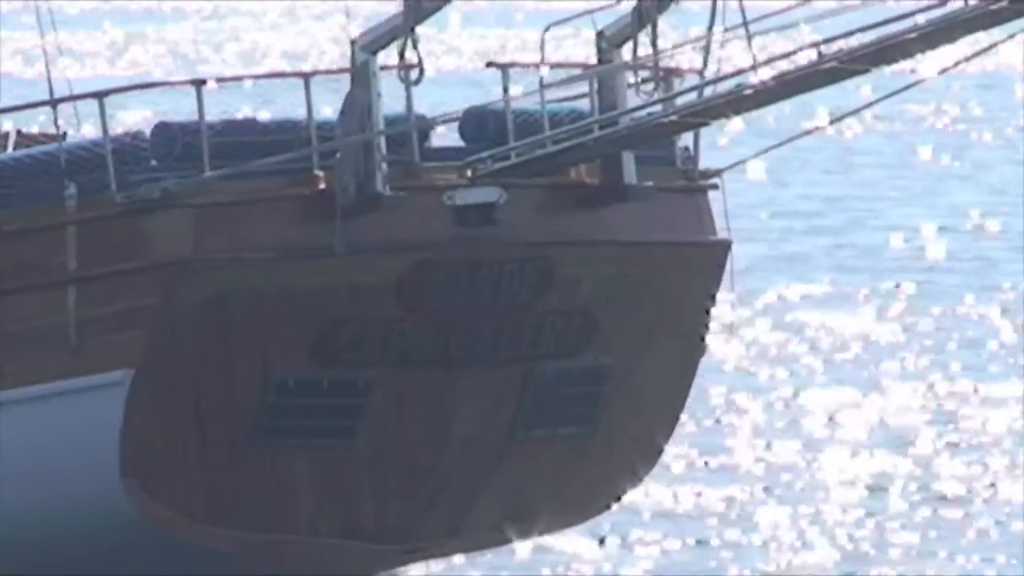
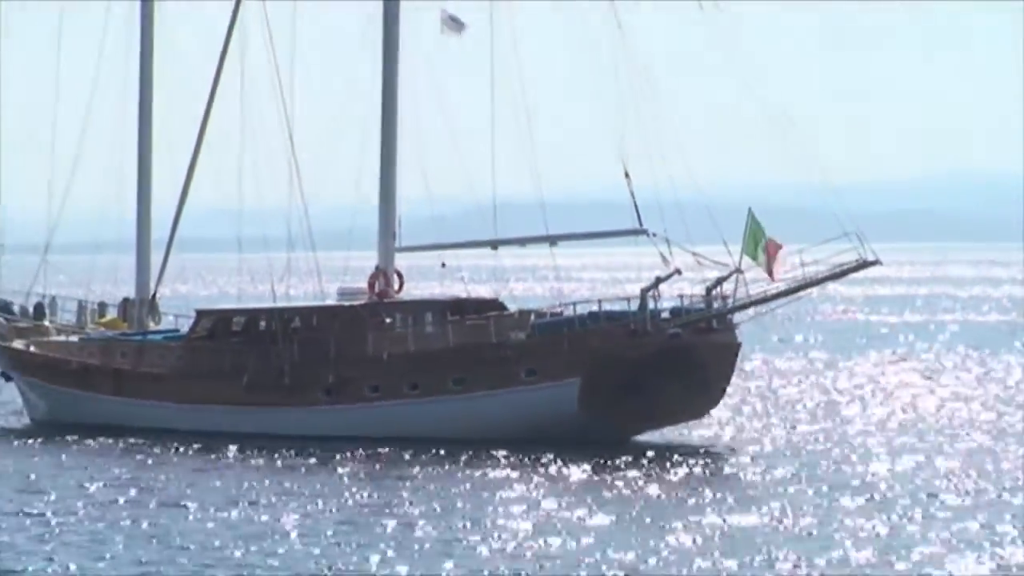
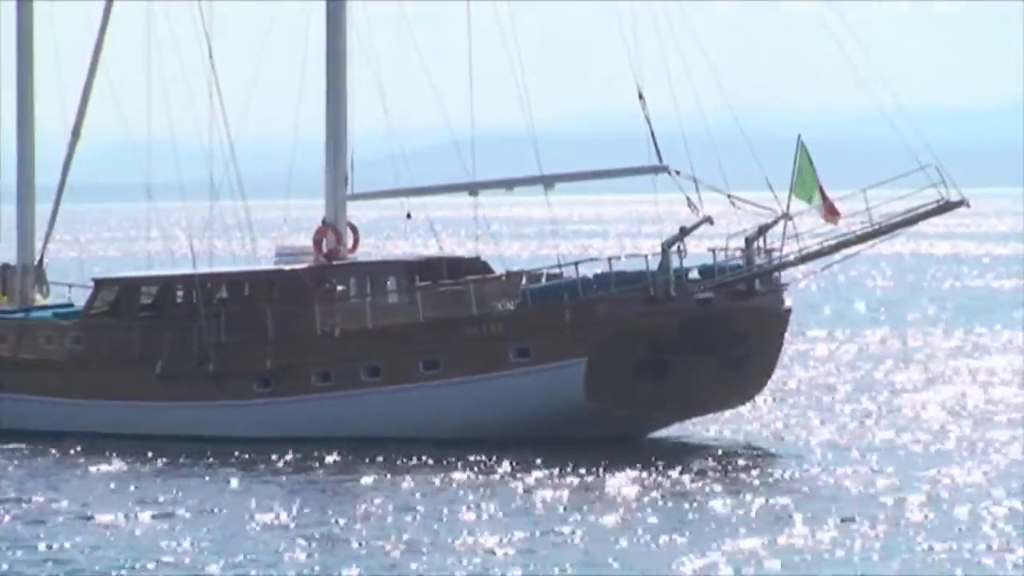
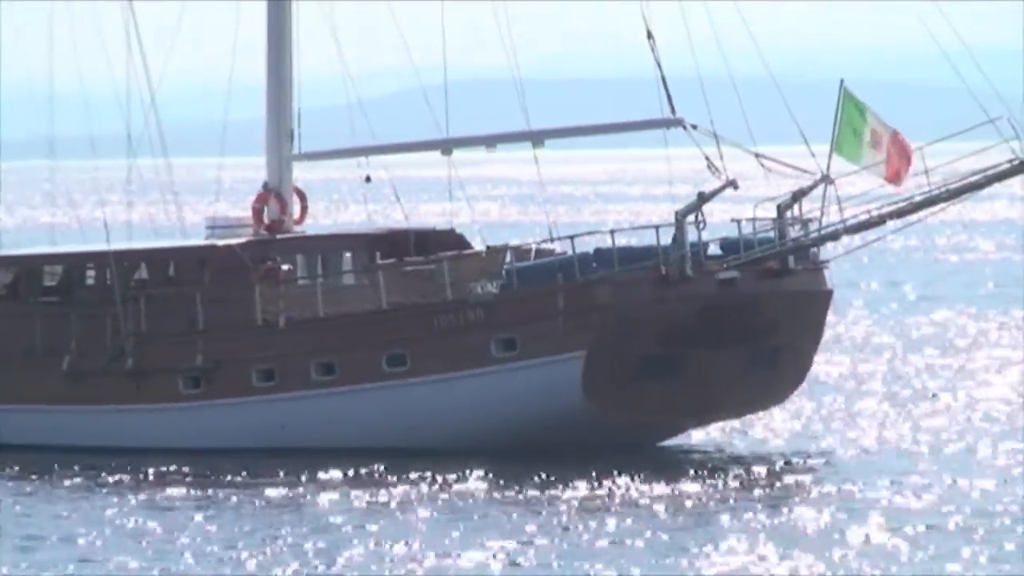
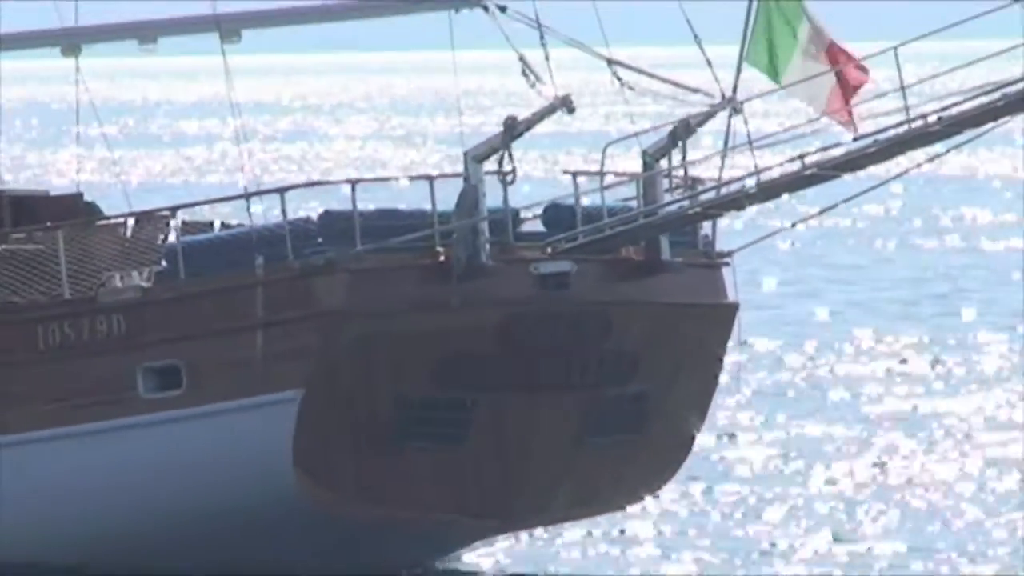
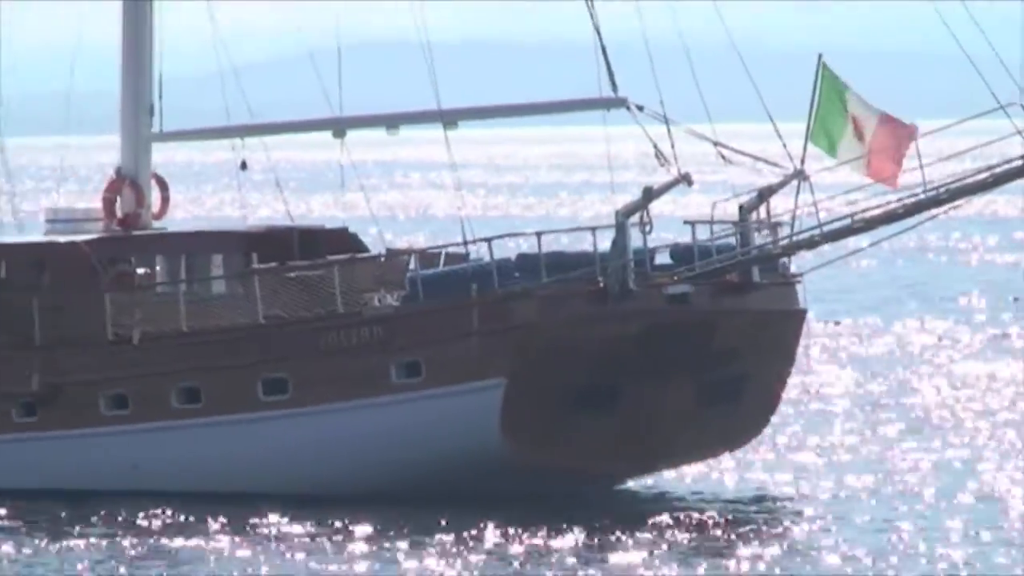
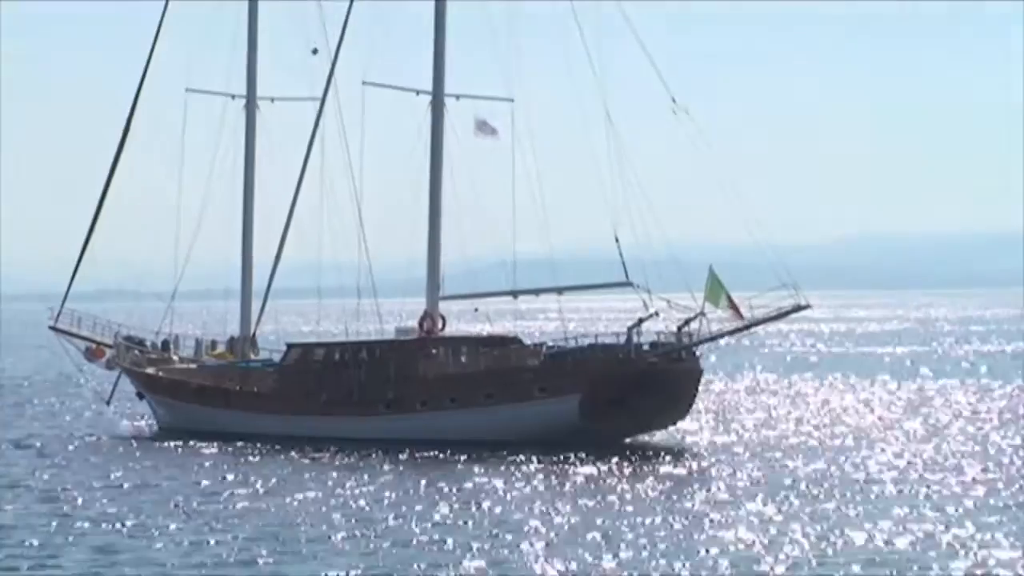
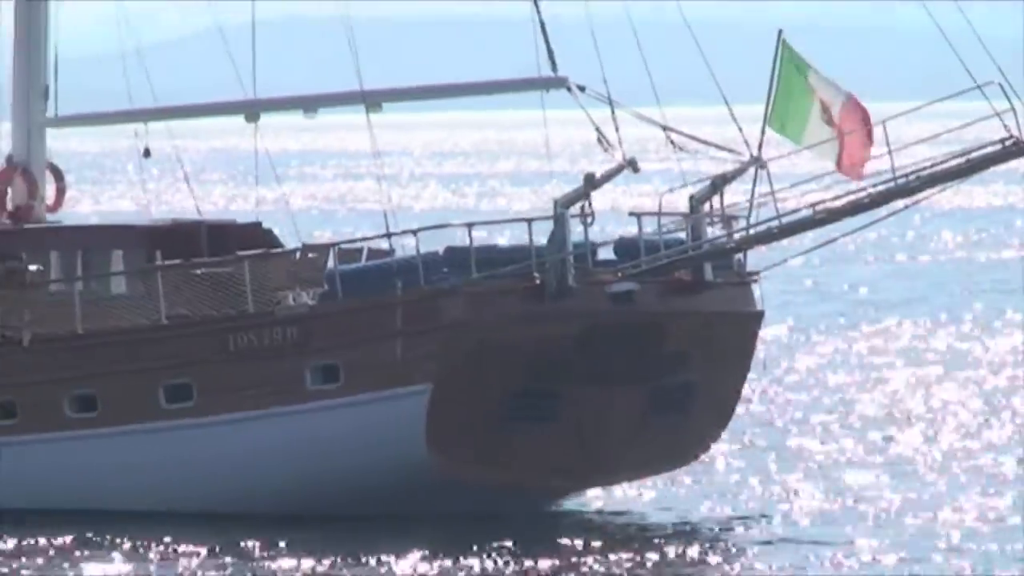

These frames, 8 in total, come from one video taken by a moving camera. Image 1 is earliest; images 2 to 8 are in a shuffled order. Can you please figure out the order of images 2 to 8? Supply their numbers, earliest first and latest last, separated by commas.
5, 8, 6, 4, 3, 2, 7
